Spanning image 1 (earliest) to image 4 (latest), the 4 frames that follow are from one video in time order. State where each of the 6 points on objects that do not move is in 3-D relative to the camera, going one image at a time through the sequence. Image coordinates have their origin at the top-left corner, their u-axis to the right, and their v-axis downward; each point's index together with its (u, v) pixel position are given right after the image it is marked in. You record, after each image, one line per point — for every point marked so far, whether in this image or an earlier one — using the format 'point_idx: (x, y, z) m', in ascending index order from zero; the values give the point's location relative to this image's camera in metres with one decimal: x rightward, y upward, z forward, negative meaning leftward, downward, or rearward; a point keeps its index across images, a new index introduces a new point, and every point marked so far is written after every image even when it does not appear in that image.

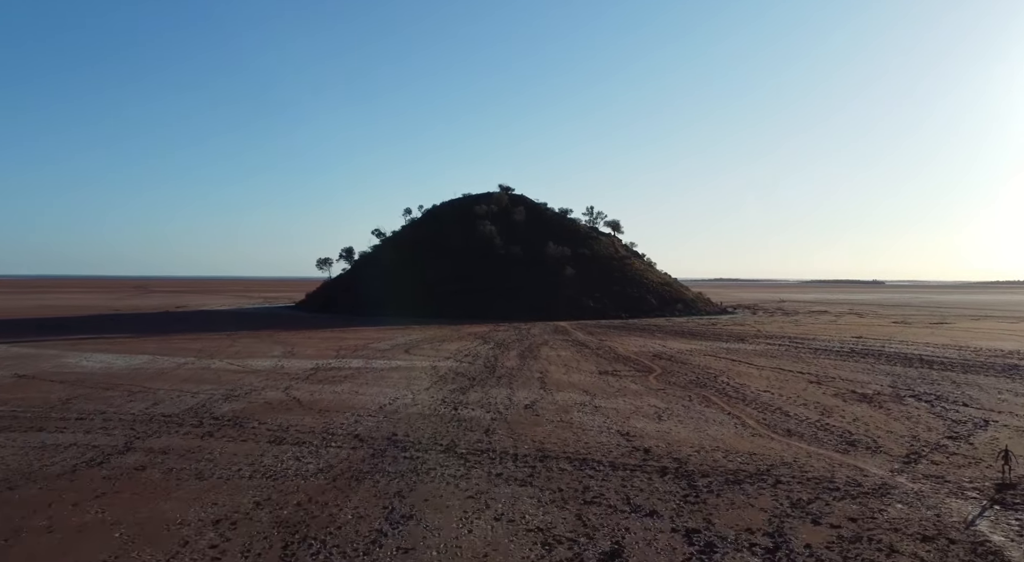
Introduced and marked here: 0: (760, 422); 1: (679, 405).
0: (+4.1, -2.3, +10.1) m
1: (+3.1, -2.3, +11.5) m
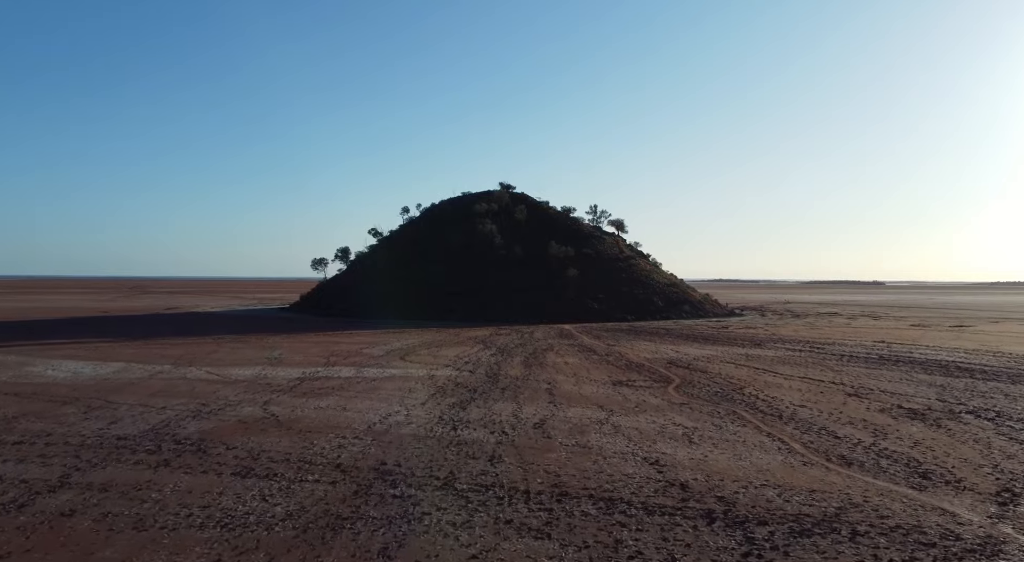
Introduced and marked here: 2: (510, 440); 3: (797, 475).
0: (+4.2, -2.4, +8.7) m
1: (+3.2, -2.4, +10.1) m
2: (0.0, -2.4, +9.1) m
3: (+3.5, -2.4, +7.5) m
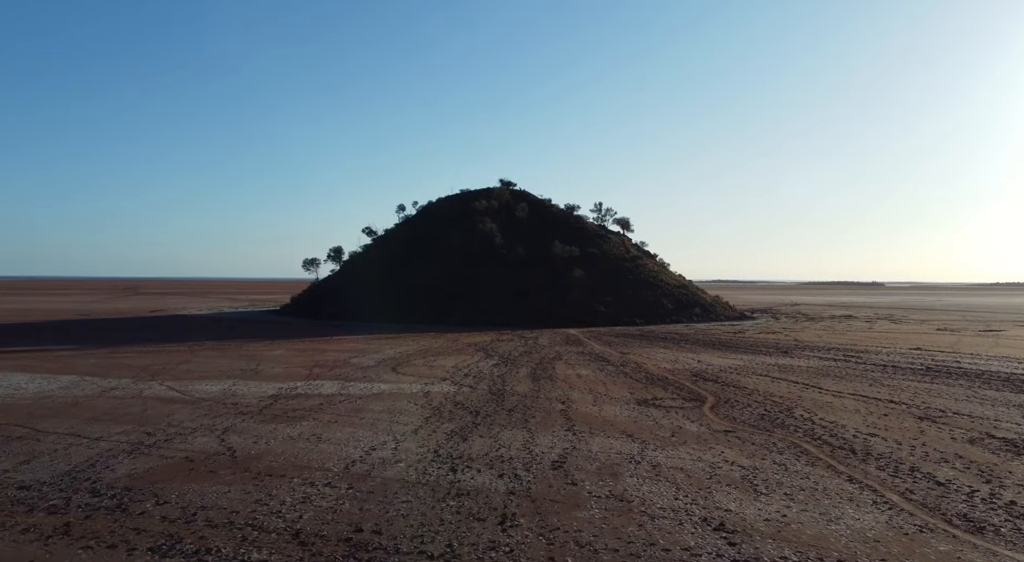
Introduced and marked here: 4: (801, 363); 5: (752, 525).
0: (+4.4, -2.4, +6.8) m
1: (+3.4, -2.4, +8.1) m
2: (+0.1, -2.4, +7.1) m
3: (+3.7, -2.4, +5.5) m
4: (+8.6, -2.4, +18.3) m
5: (+2.4, -2.4, +6.1) m
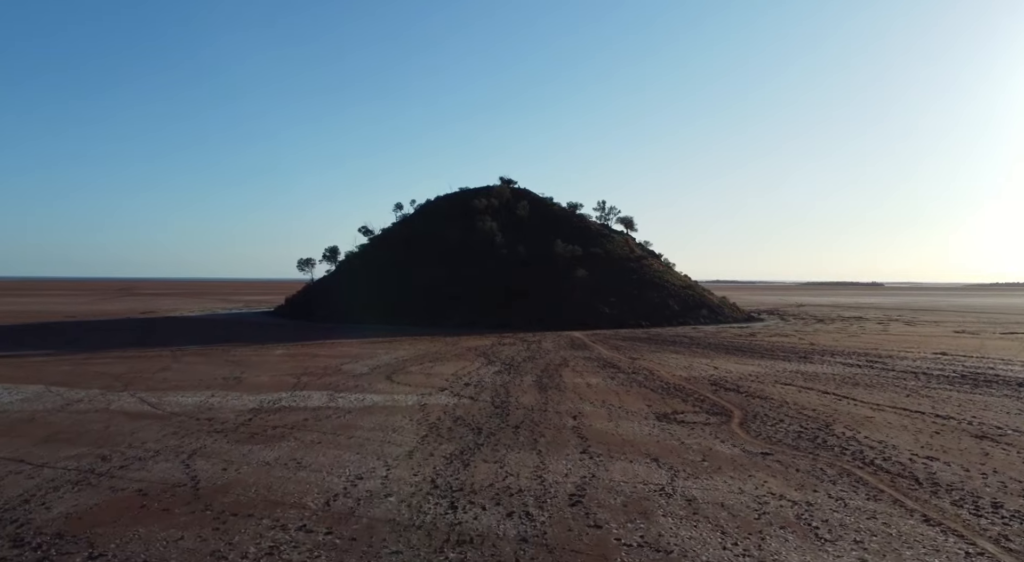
0: (+4.5, -2.4, +5.6) m
1: (+3.5, -2.4, +6.9) m
2: (+0.3, -2.4, +5.9) m
3: (+3.8, -2.4, +4.3) m
4: (+8.7, -2.5, +17.1) m
5: (+2.5, -2.4, +4.9) m
